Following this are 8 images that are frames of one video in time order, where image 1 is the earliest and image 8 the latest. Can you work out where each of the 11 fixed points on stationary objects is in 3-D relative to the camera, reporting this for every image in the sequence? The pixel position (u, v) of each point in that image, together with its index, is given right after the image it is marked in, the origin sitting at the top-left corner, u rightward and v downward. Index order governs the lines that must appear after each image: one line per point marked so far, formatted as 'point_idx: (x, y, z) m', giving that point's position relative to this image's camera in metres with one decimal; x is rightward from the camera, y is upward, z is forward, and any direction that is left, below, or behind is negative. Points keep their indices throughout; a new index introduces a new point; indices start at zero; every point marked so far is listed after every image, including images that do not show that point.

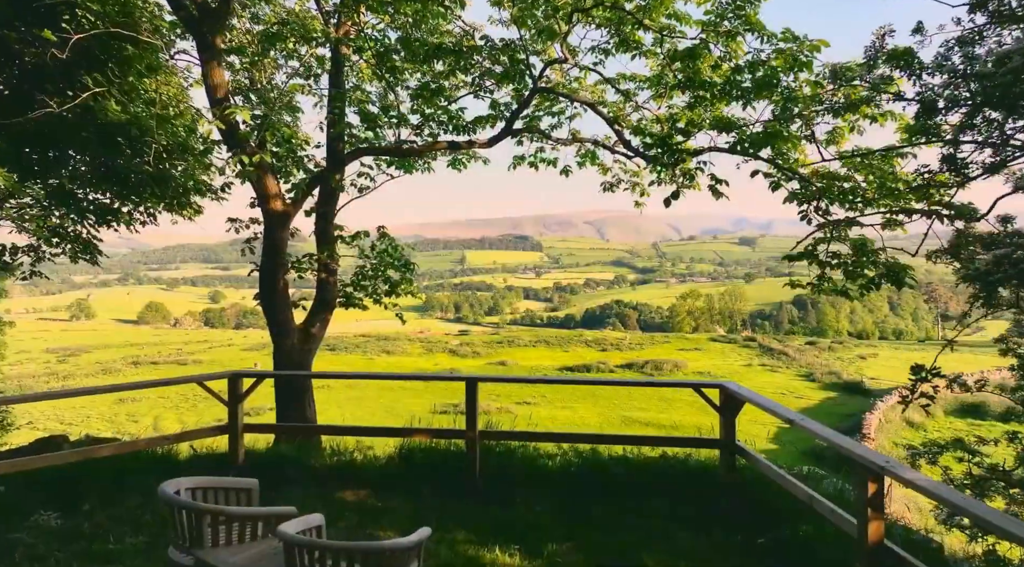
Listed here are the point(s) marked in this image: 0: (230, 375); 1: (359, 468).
0: (-1.8, -0.6, +4.4) m
1: (-1.0, -1.2, +4.6) m
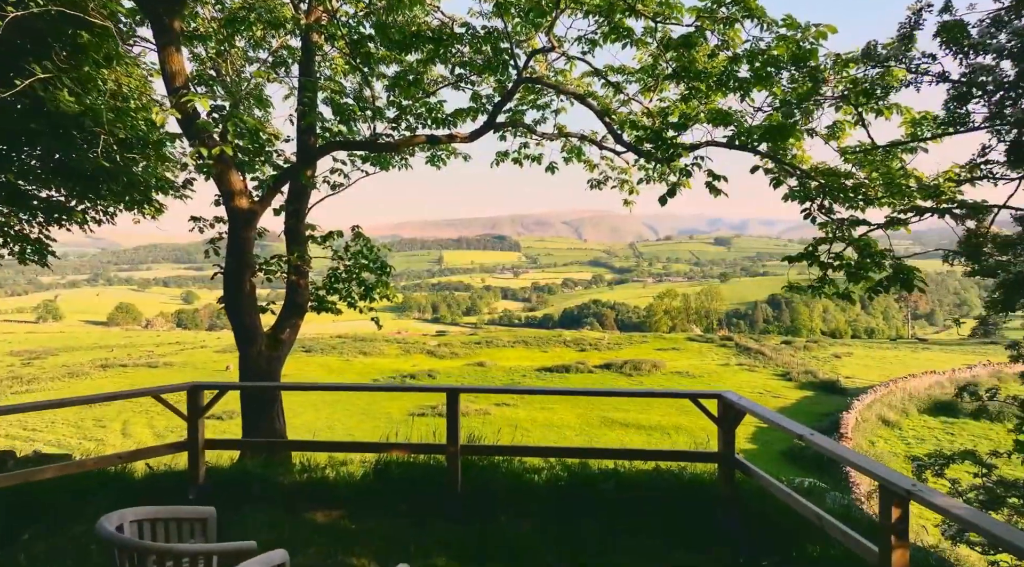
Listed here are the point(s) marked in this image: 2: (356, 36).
0: (-1.8, -0.6, +4.0) m
1: (-1.1, -1.2, +4.2) m
2: (-1.2, +1.8, +5.2) m
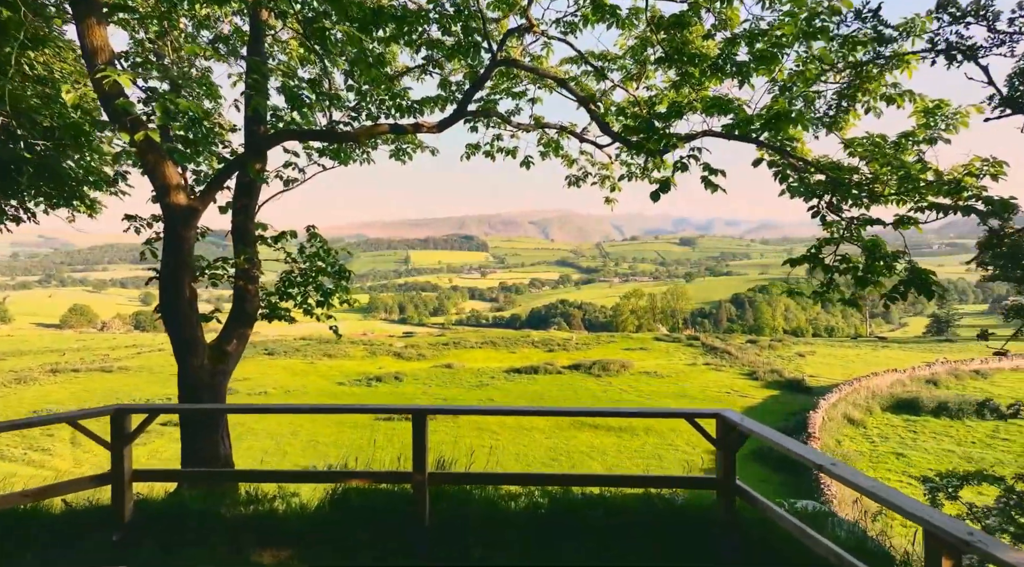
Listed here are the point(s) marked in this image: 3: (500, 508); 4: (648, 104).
0: (-2.0, -0.6, +3.5) m
1: (-1.2, -1.2, +3.8) m
2: (-1.3, +1.8, +4.7) m
3: (-0.1, -1.2, +3.9) m
4: (+1.1, +1.4, +5.6) m
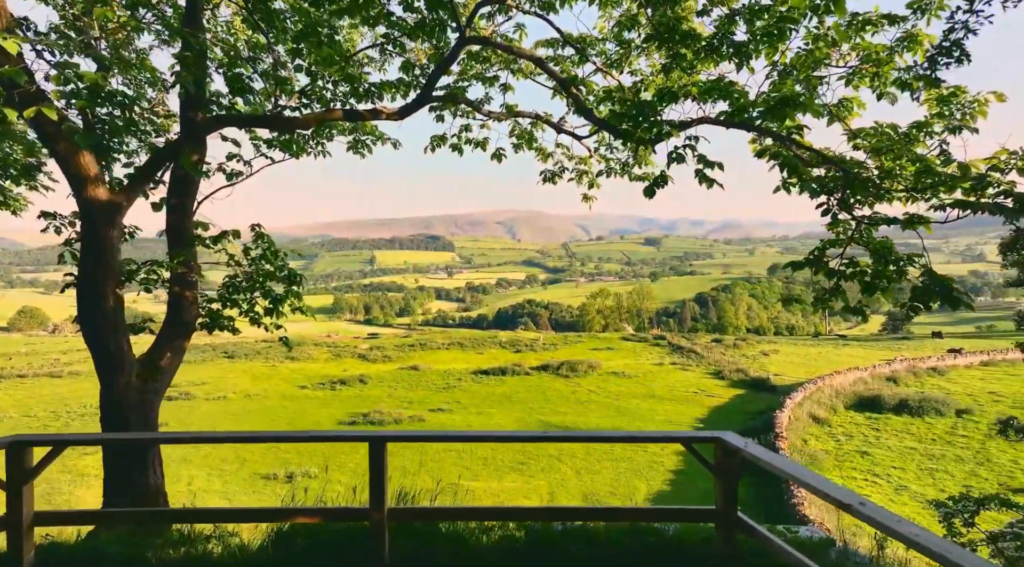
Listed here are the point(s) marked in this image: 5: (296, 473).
0: (-2.1, -0.7, +3.0) m
1: (-1.4, -1.3, +3.3) m
2: (-1.5, +1.8, +4.2) m
3: (-0.2, -1.3, +3.5) m
4: (+0.9, +1.4, +5.3) m
5: (-6.1, -5.4, +19.9) m
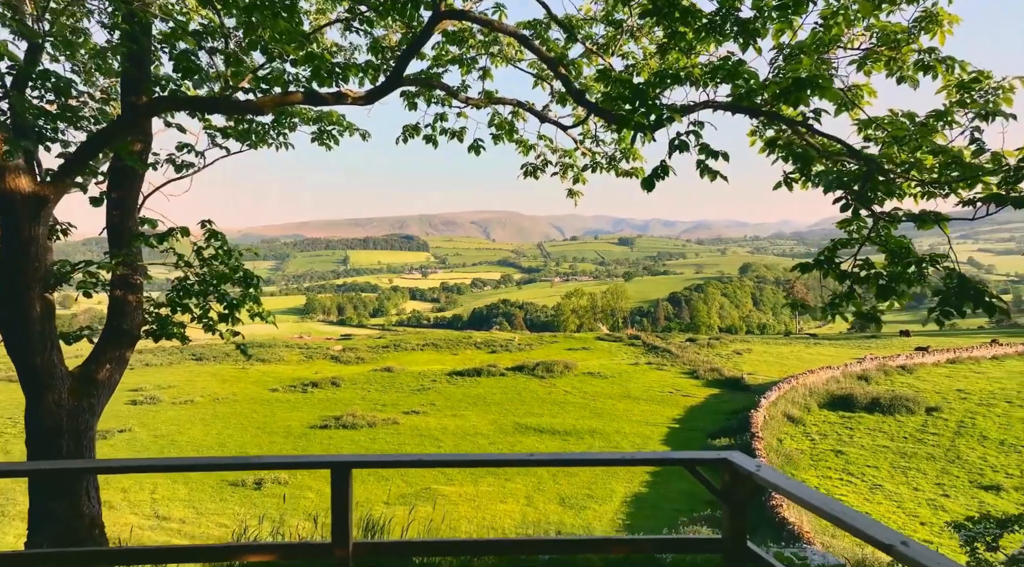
0: (-2.2, -0.7, +2.6) m
1: (-1.4, -1.3, +2.9) m
2: (-1.6, +1.7, +3.8) m
3: (-0.3, -1.3, +3.1) m
4: (+0.7, +1.4, +5.0) m
5: (-6.8, -5.4, +19.3) m
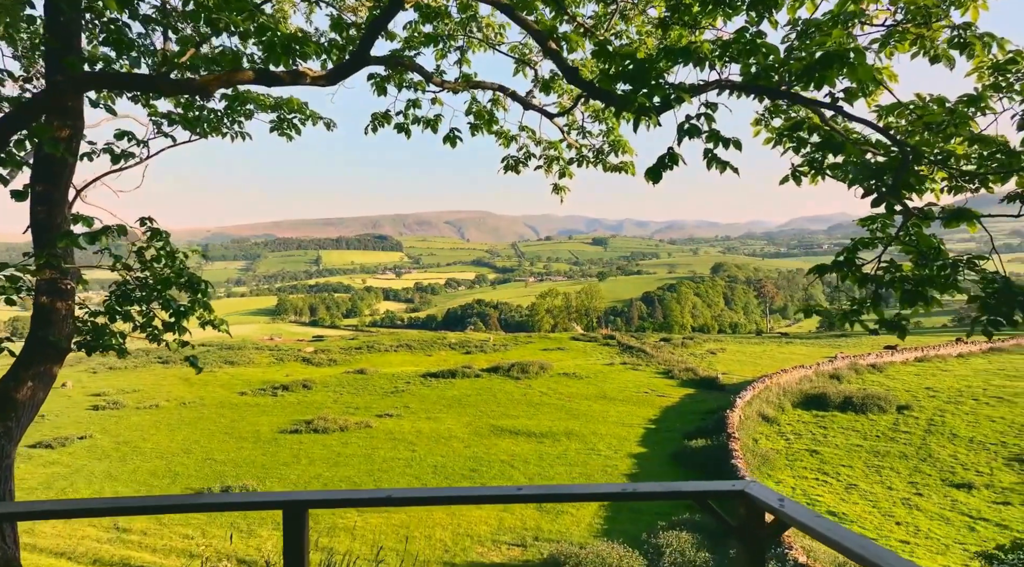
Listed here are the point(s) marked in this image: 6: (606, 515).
0: (-2.2, -0.7, +2.1) m
1: (-1.5, -1.3, +2.5) m
2: (-1.7, +1.7, +3.4) m
3: (-0.4, -1.3, +2.7) m
4: (+0.6, +1.4, +4.6) m
5: (-7.4, -5.4, +18.7) m
6: (+2.3, -5.7, +17.3) m
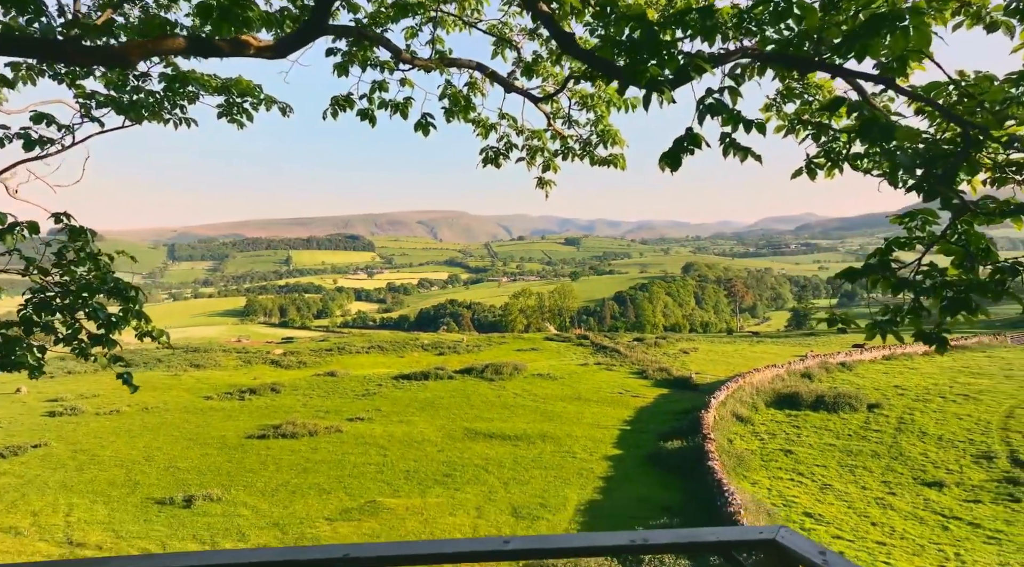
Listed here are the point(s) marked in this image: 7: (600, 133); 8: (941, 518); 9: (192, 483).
0: (-2.2, -0.7, +1.6) m
1: (-1.5, -1.3, +2.0) m
2: (-1.8, +1.7, +2.9) m
3: (-0.4, -1.3, +2.3) m
4: (+0.4, +1.4, +4.2) m
5: (-8.1, -5.4, +18.0) m
6: (+1.7, -5.7, +17.0) m
7: (+0.9, +1.5, +6.9) m
8: (+11.8, -6.5, +19.4) m
9: (-8.9, -5.5, +19.5) m
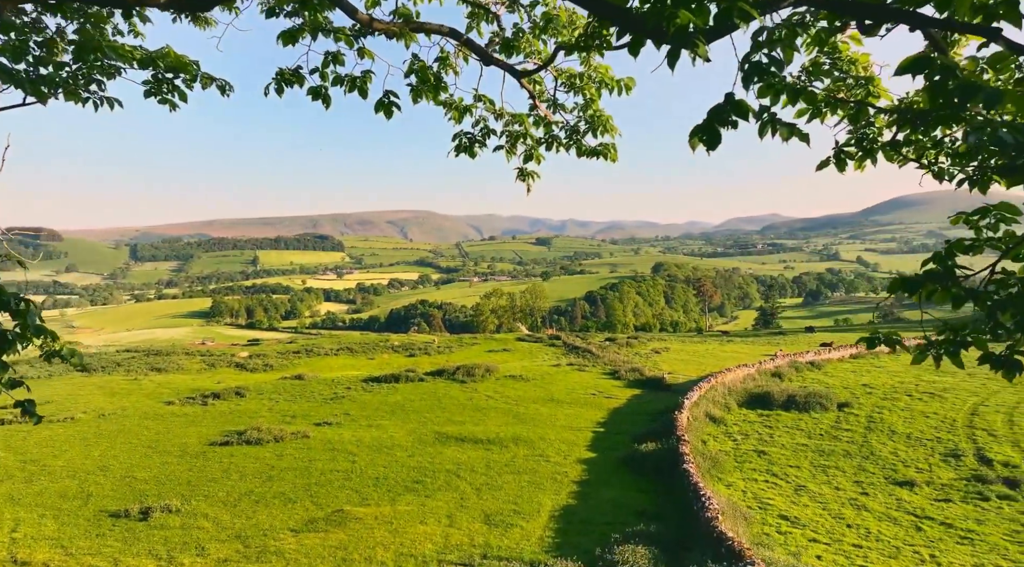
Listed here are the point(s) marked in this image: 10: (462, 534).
0: (-2.3, -0.8, +1.1) m
1: (-1.6, -1.4, +1.5) m
2: (-1.9, +1.7, +2.4) m
3: (-0.5, -1.4, +1.8) m
4: (+0.3, +1.3, +3.8) m
5: (-8.7, -5.5, +17.2) m
6: (+1.1, -5.7, +16.6) m
7: (+0.6, +1.5, +6.5) m
8: (+11.1, -6.5, +19.4) m
9: (-9.6, -5.6, +18.6) m
10: (-1.1, -5.7, +16.0) m
